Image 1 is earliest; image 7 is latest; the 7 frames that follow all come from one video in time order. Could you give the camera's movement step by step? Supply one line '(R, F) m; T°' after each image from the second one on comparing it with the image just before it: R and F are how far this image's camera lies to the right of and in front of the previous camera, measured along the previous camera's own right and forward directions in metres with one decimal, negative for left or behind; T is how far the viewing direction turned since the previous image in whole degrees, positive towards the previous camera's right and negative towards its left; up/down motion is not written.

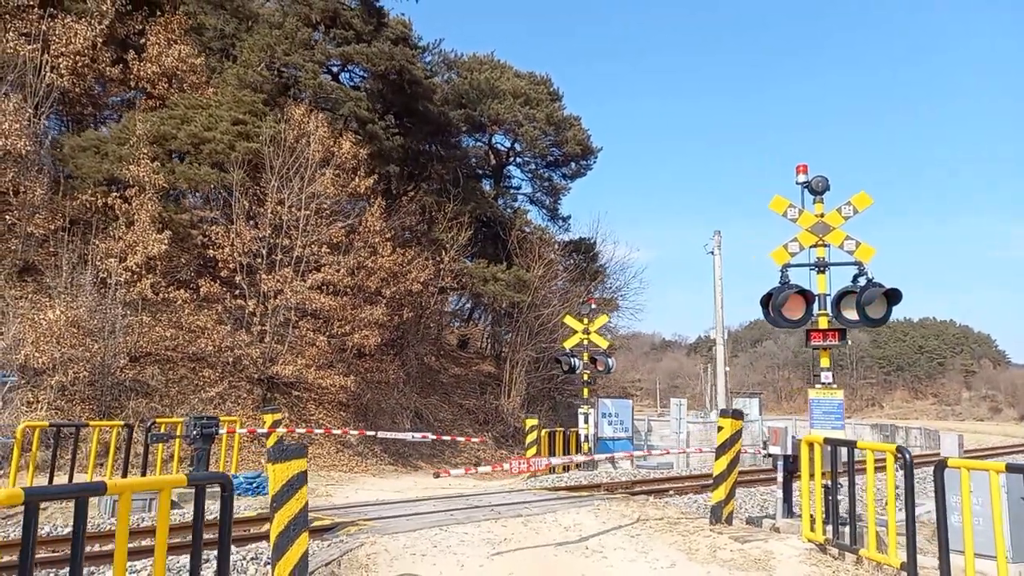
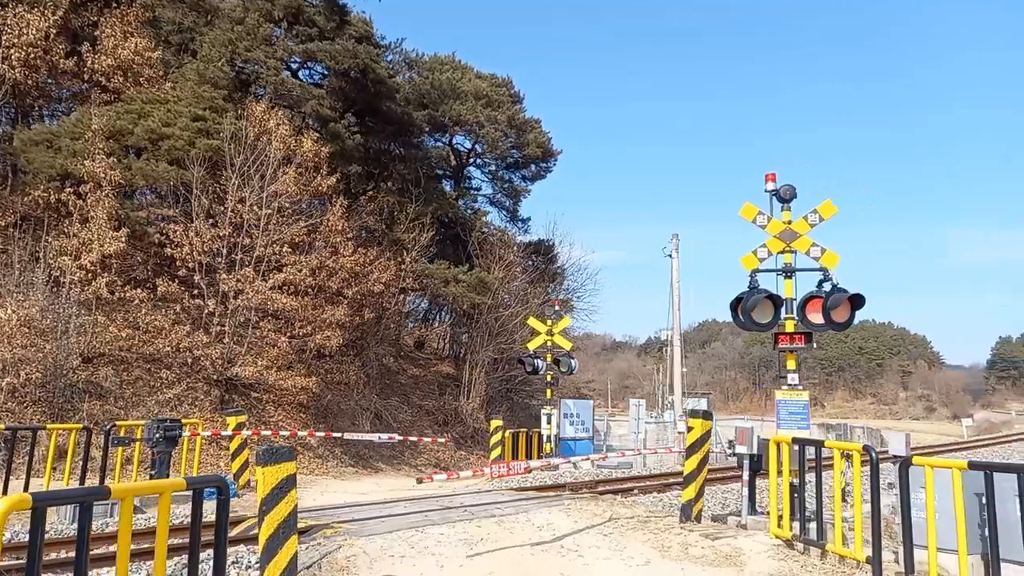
(-0.3, -0.1) m; +4°
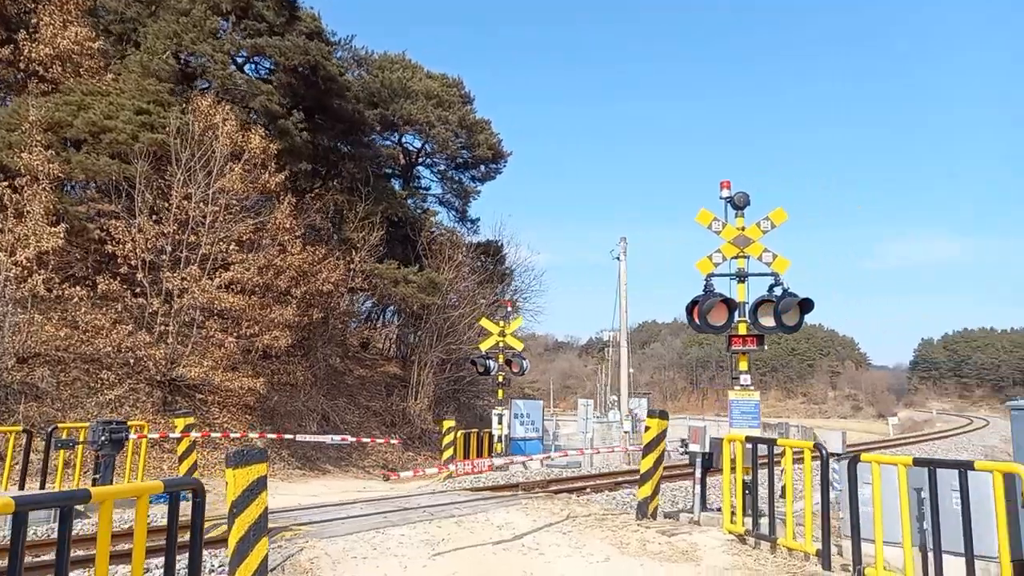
(-0.2, -0.1) m; +4°
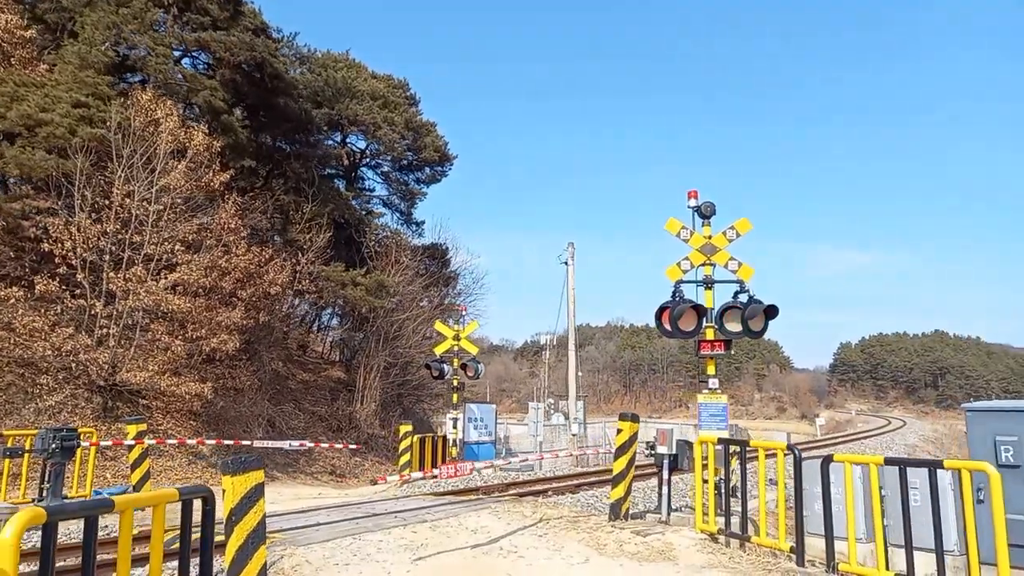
(-0.5, -0.1) m; +5°
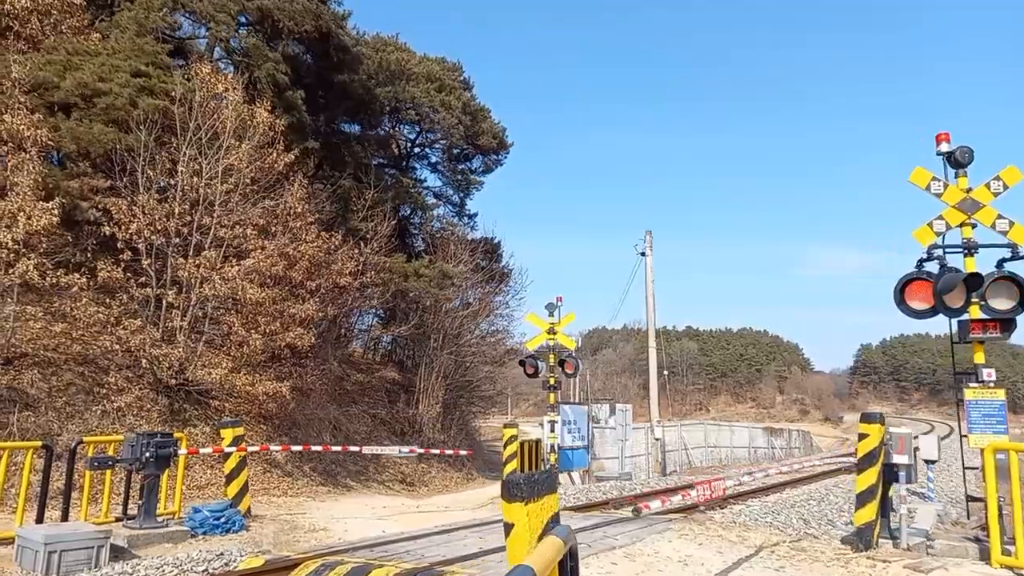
(-2.0, +1.8) m; -1°
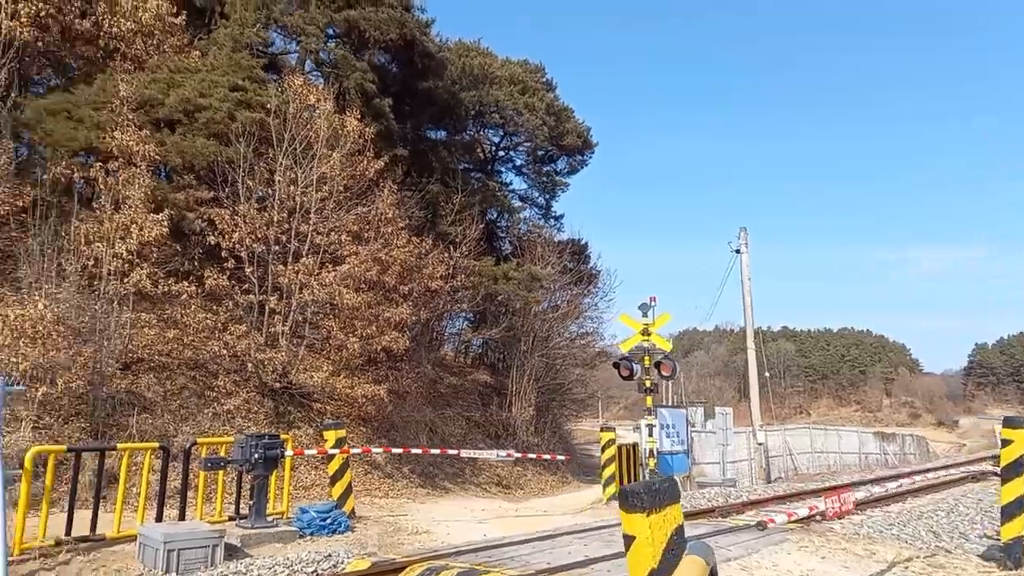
(-0.2, +0.3) m; -7°
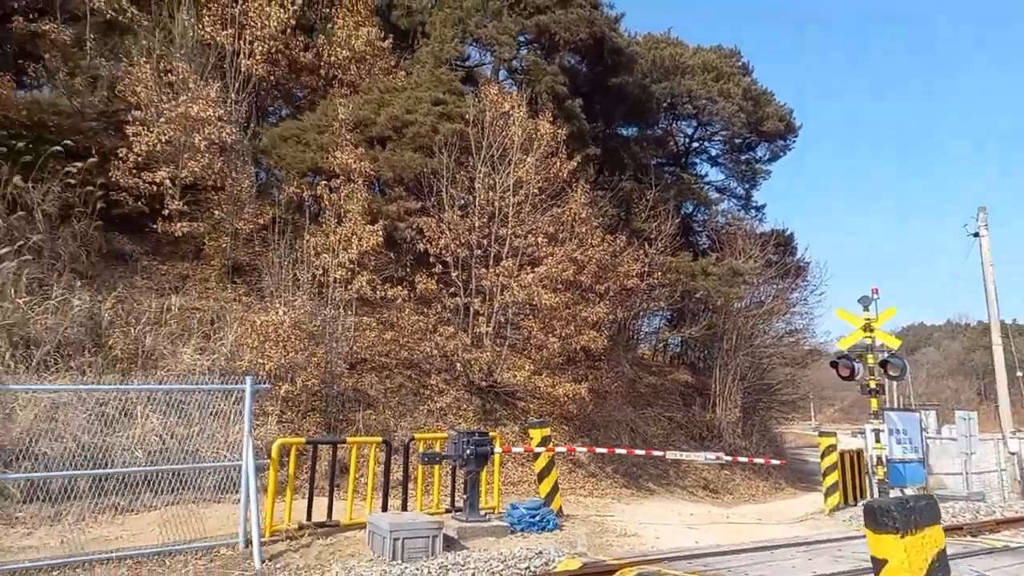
(-0.1, +0.1) m; -15°
